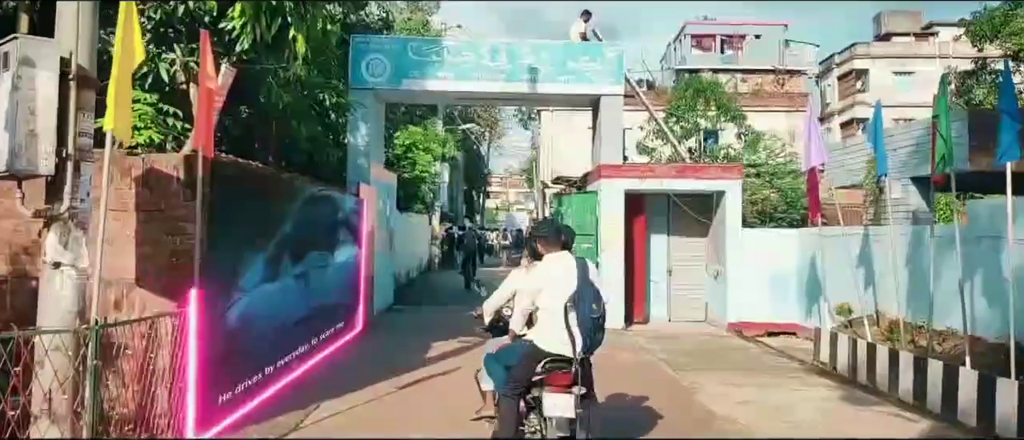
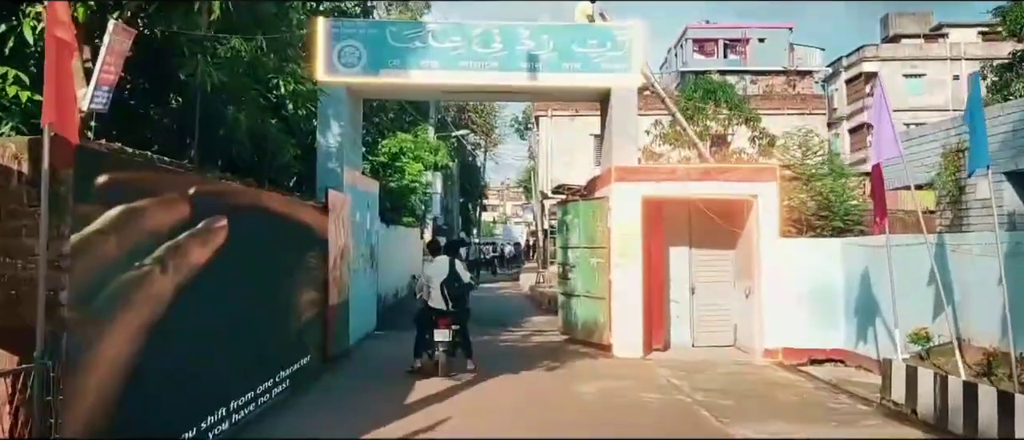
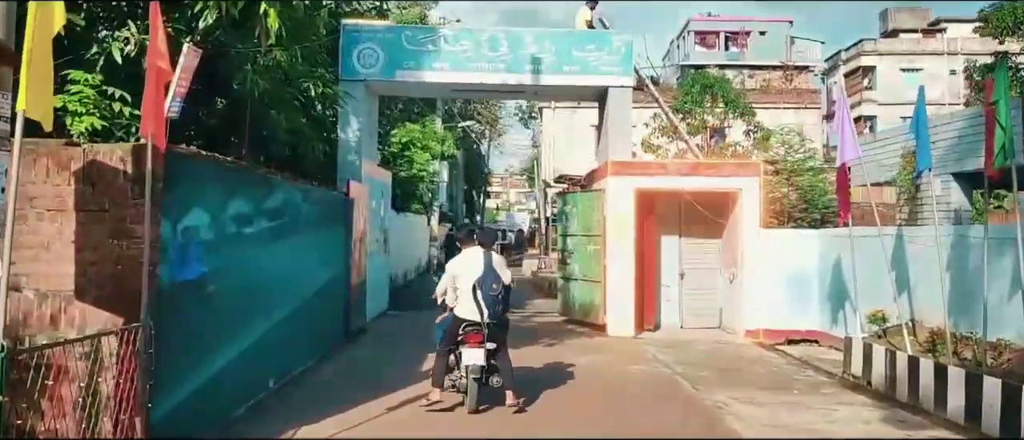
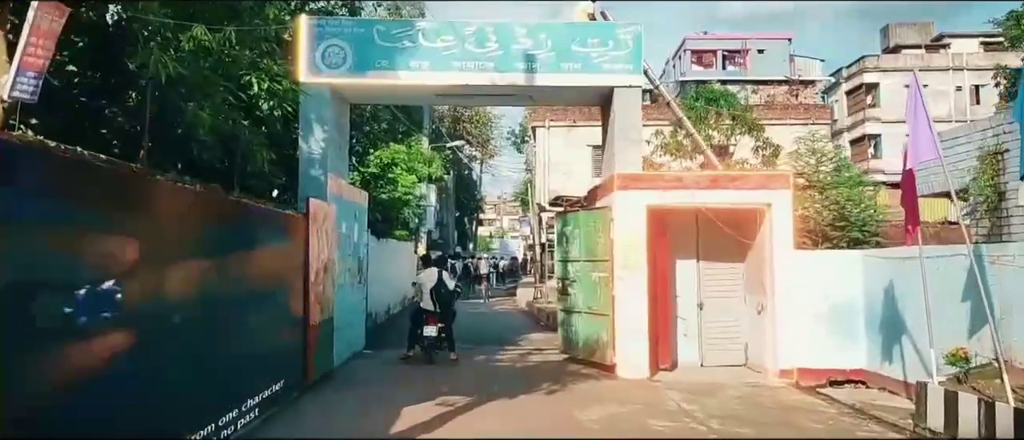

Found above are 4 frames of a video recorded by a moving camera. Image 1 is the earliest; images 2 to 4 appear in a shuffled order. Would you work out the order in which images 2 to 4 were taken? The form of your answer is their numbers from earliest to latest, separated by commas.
3, 2, 4
